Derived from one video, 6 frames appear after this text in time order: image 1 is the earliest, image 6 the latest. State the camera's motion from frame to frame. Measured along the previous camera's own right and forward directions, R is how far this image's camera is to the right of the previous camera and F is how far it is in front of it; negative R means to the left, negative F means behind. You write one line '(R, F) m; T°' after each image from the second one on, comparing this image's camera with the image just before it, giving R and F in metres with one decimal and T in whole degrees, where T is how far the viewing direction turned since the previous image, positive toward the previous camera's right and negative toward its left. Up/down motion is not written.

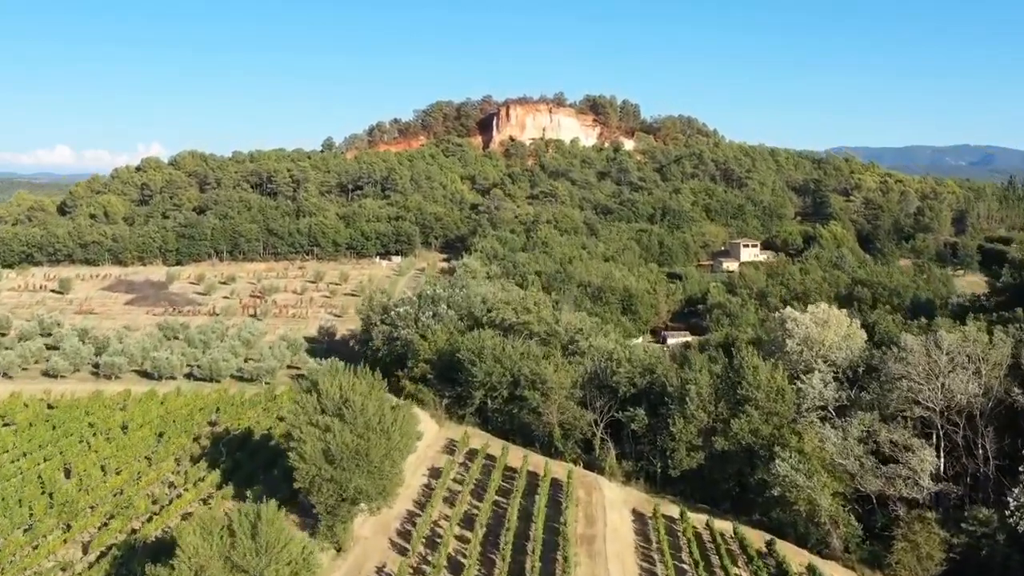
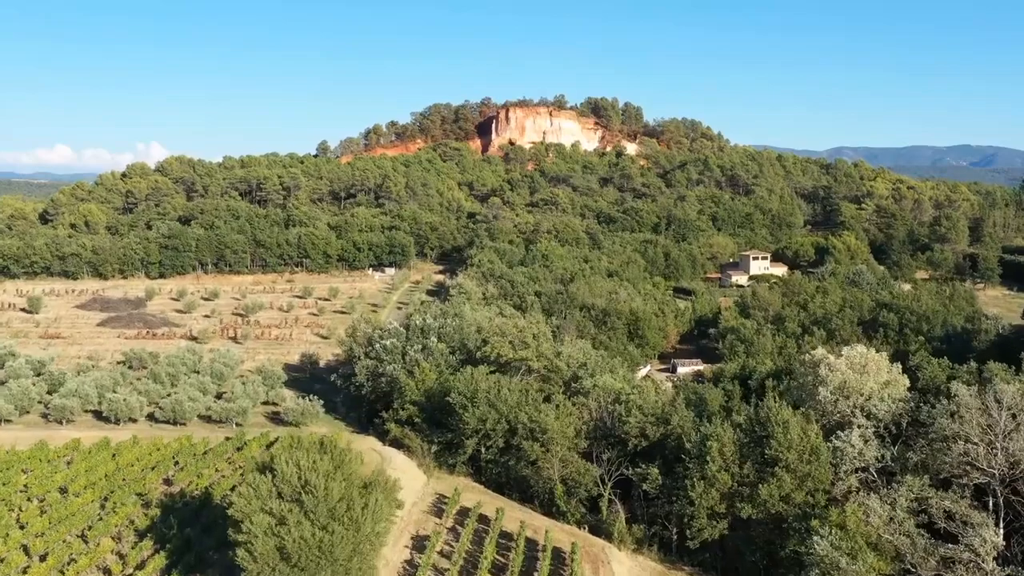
(+0.2, +3.3) m; 0°
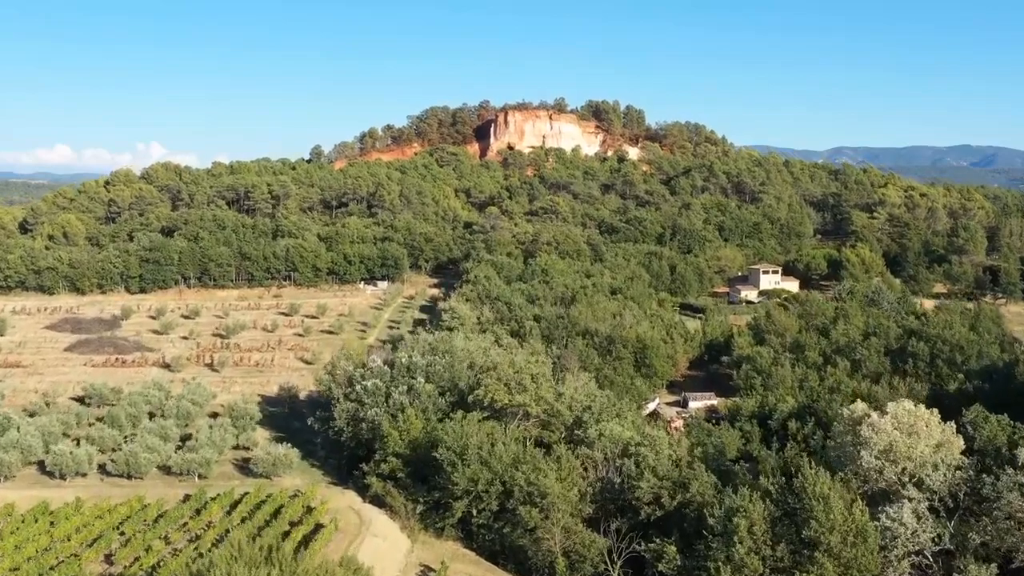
(+0.2, +3.3) m; 0°
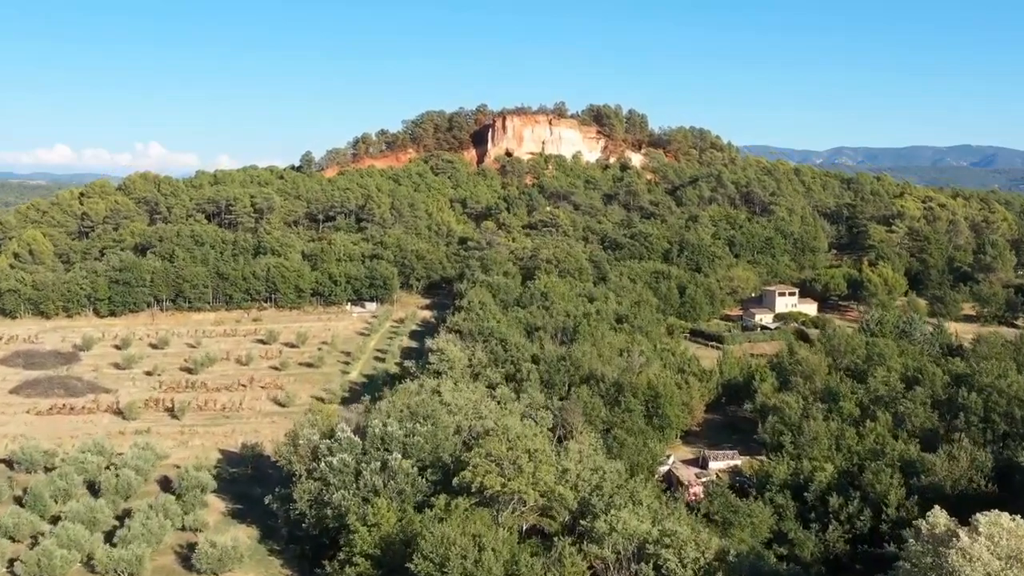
(+0.2, +4.6) m; 0°
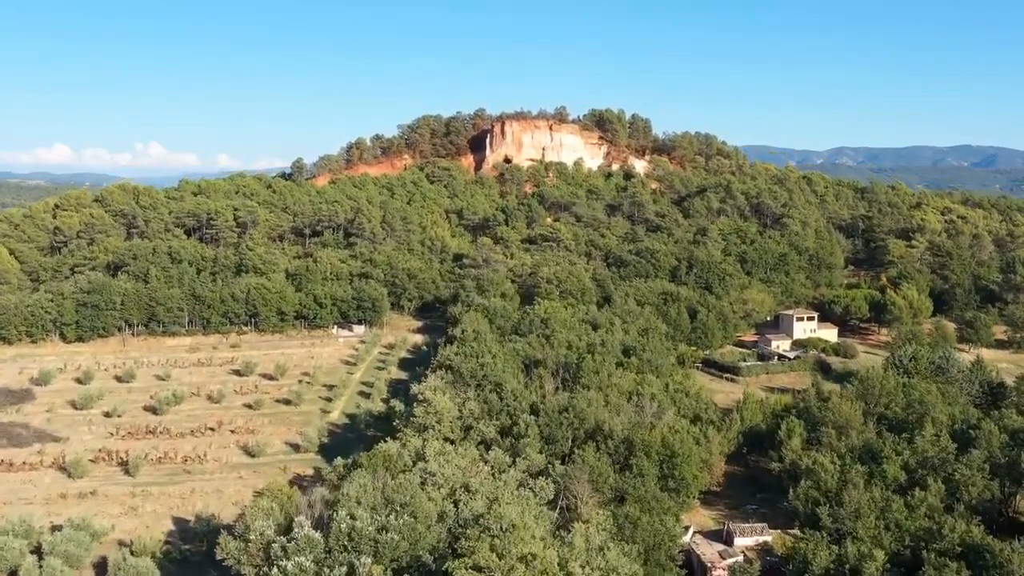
(+0.2, +4.3) m; 0°
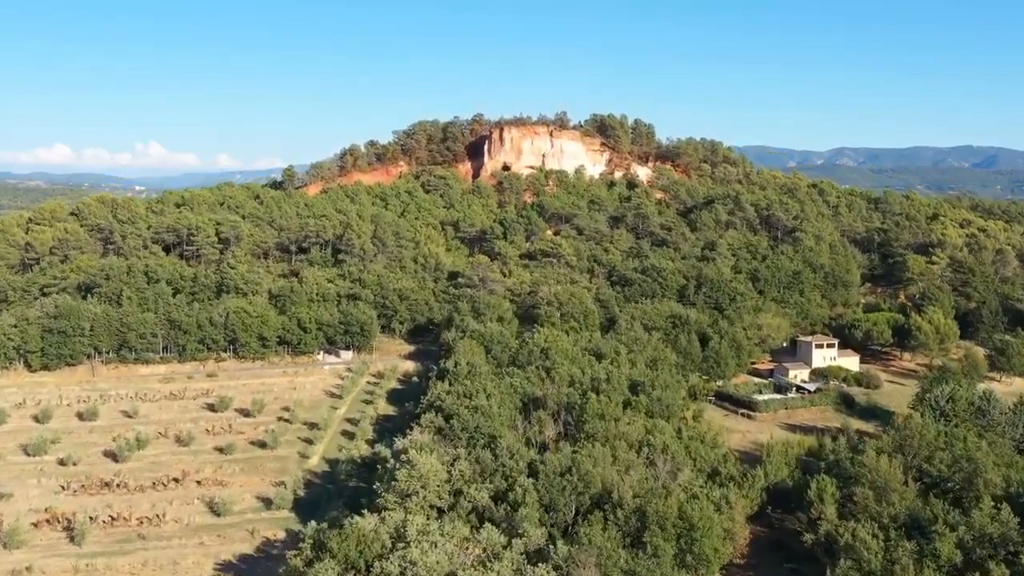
(+0.2, +3.9) m; 0°
